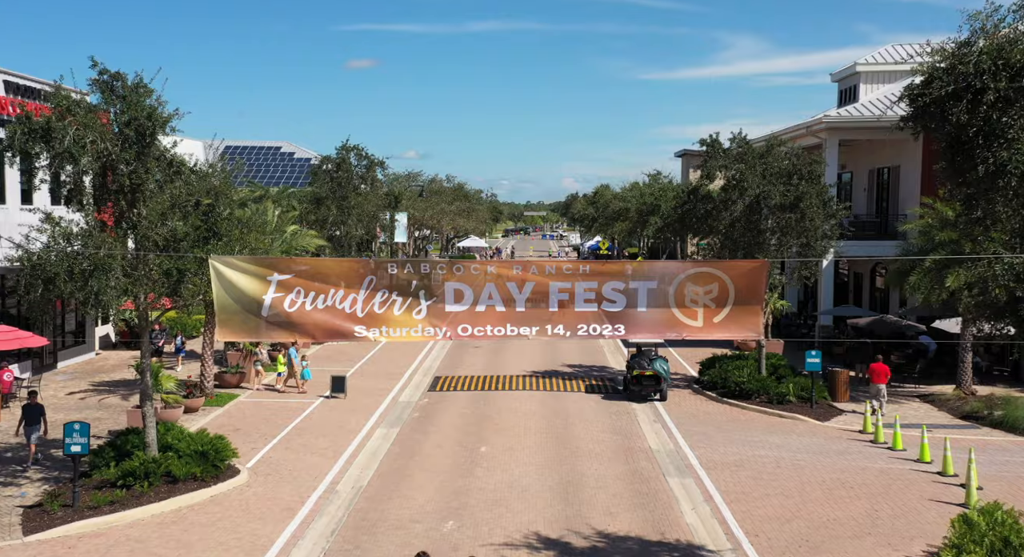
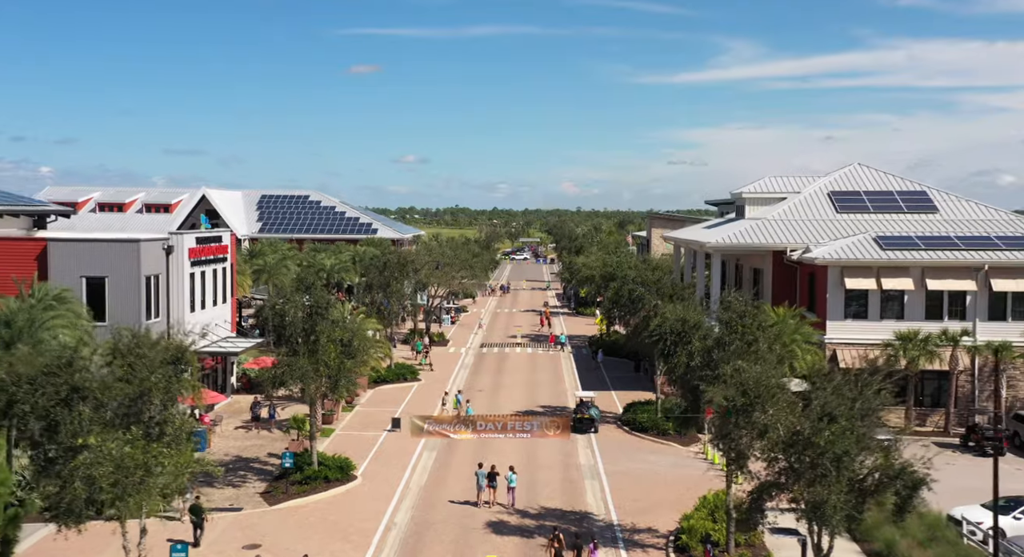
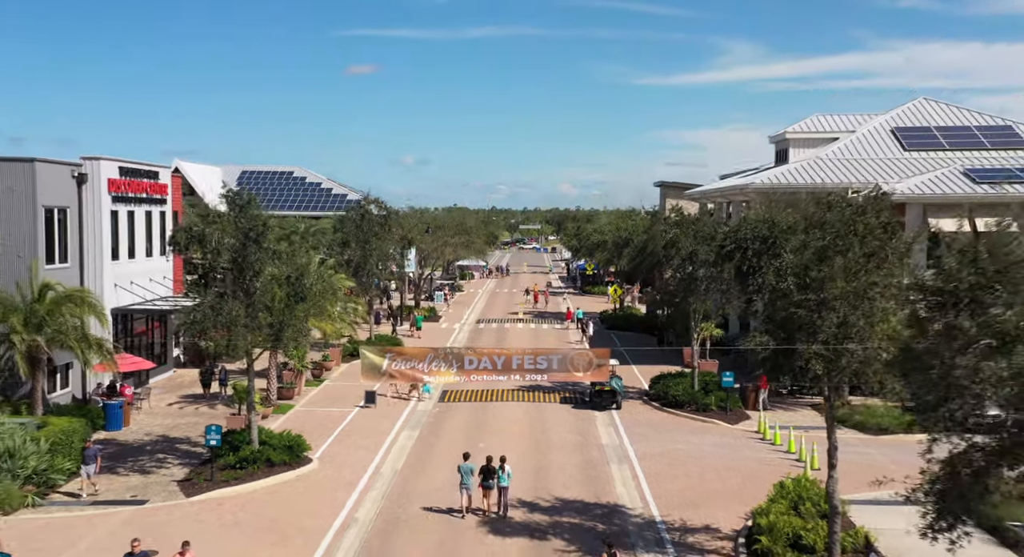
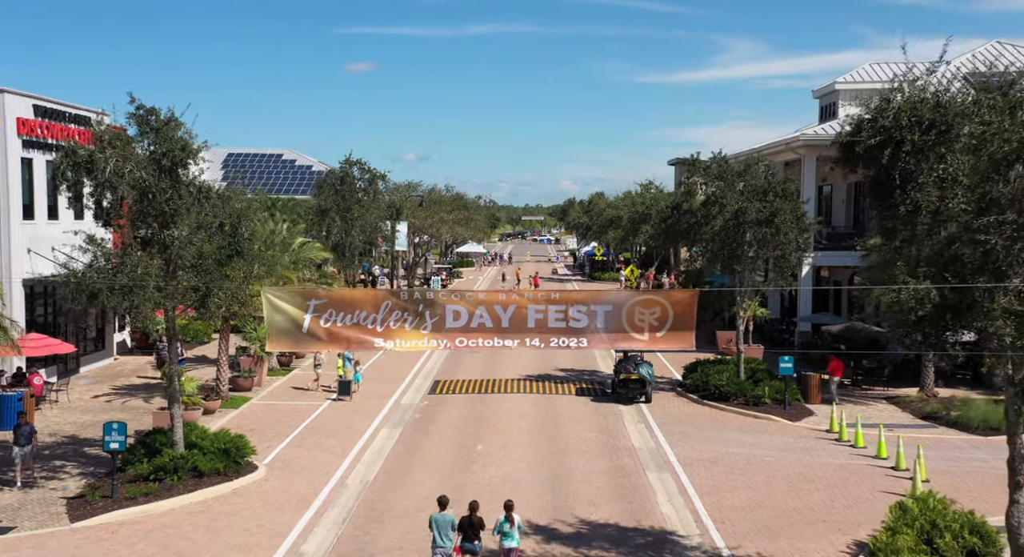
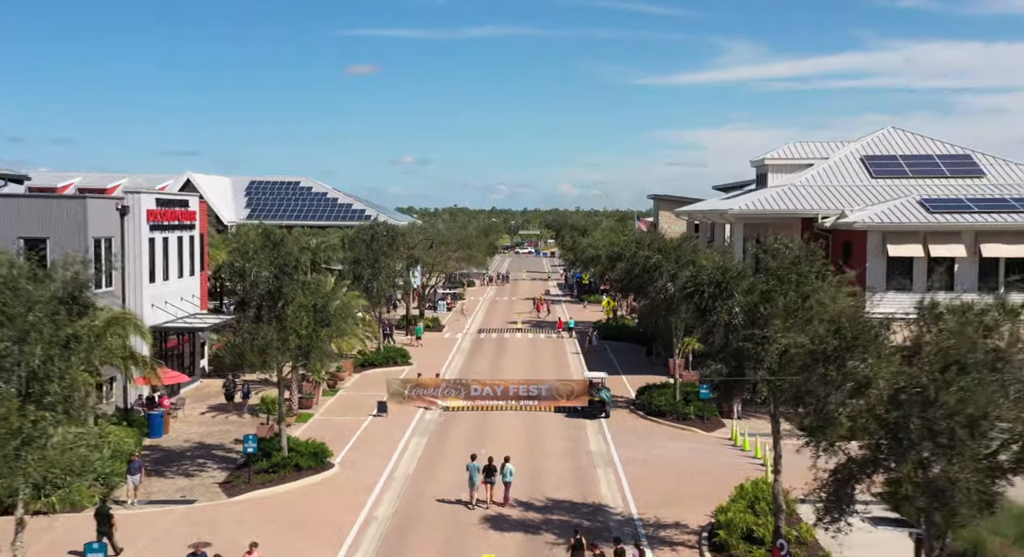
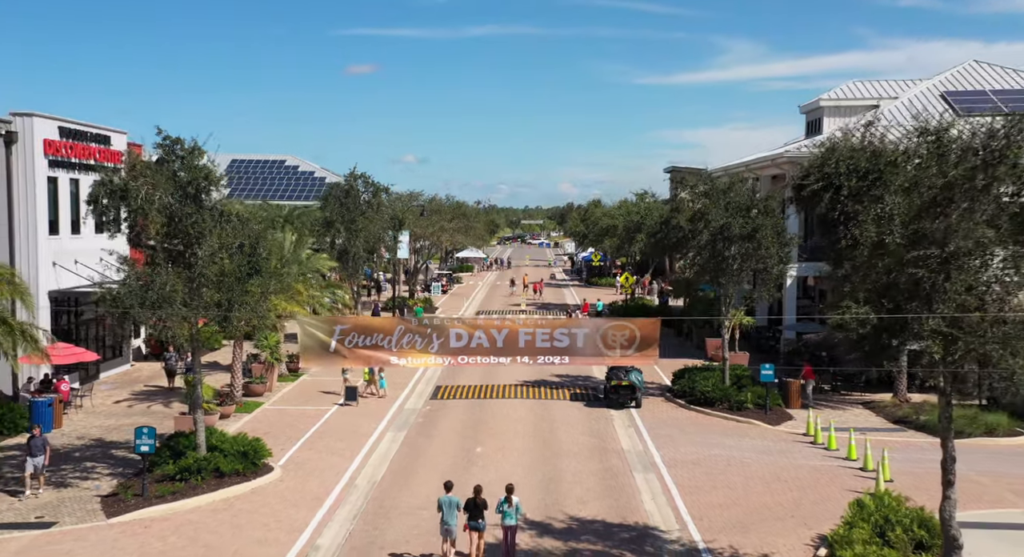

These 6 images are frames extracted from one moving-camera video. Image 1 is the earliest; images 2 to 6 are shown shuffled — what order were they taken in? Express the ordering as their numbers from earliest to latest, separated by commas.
4, 6, 3, 5, 2
